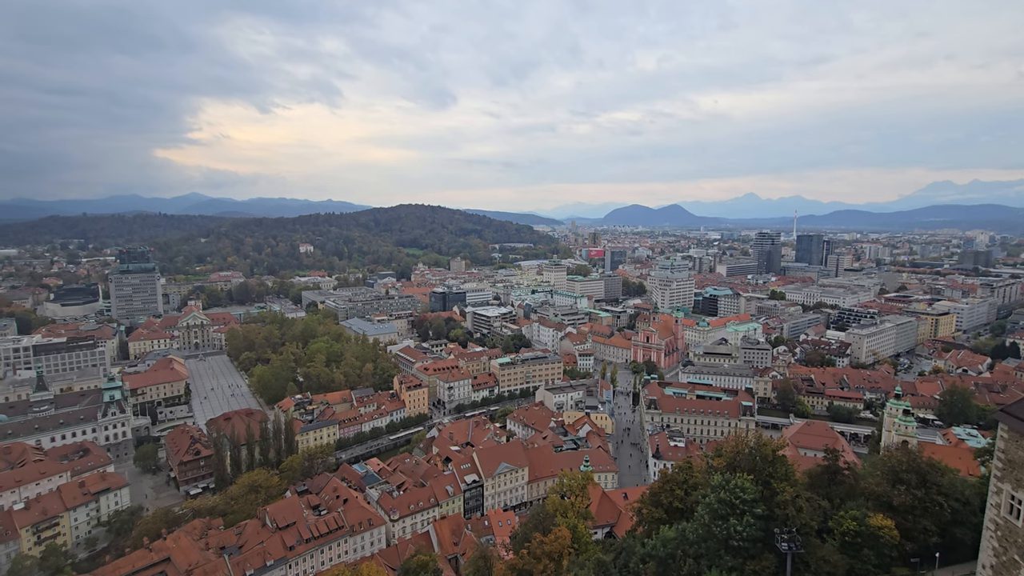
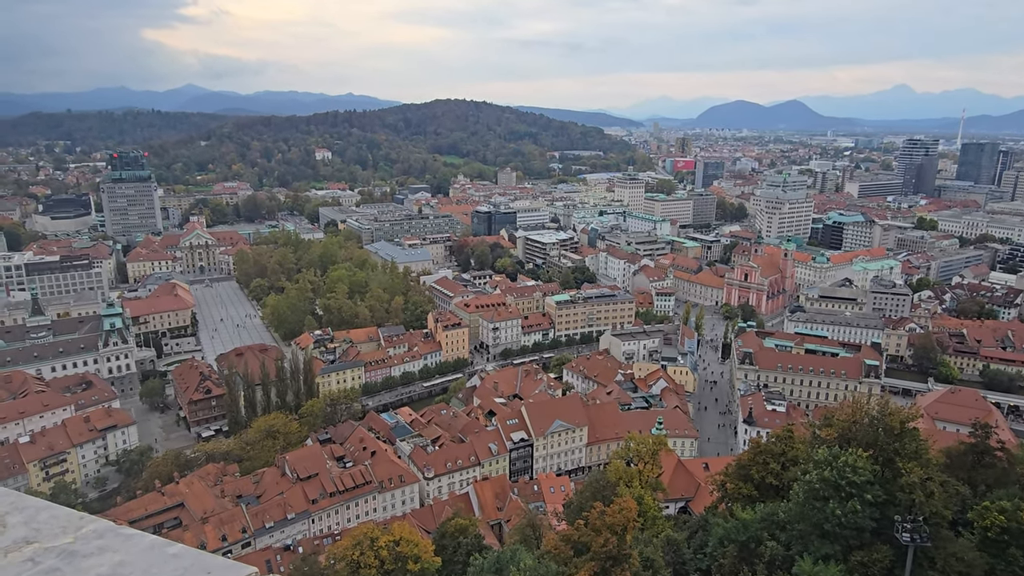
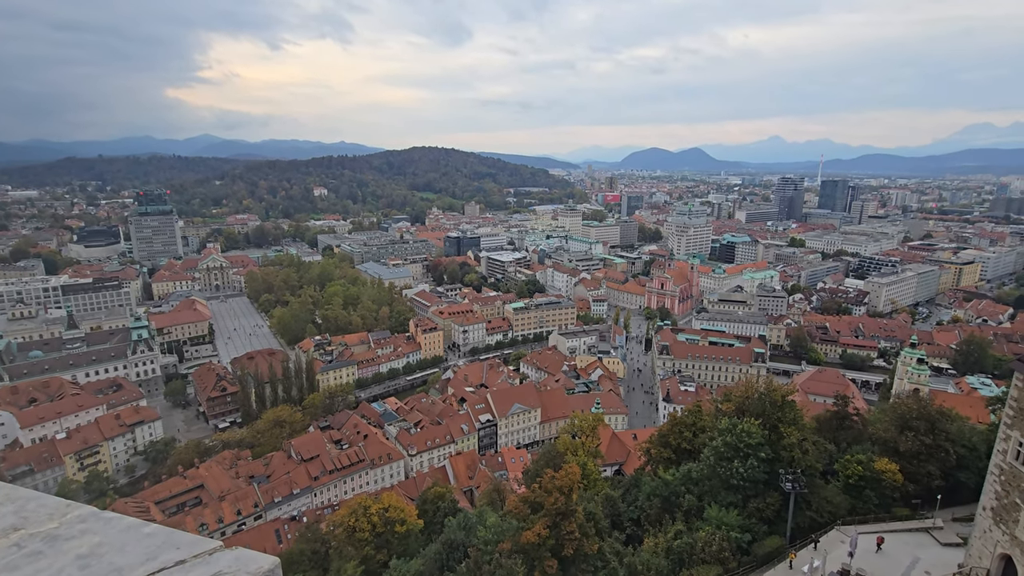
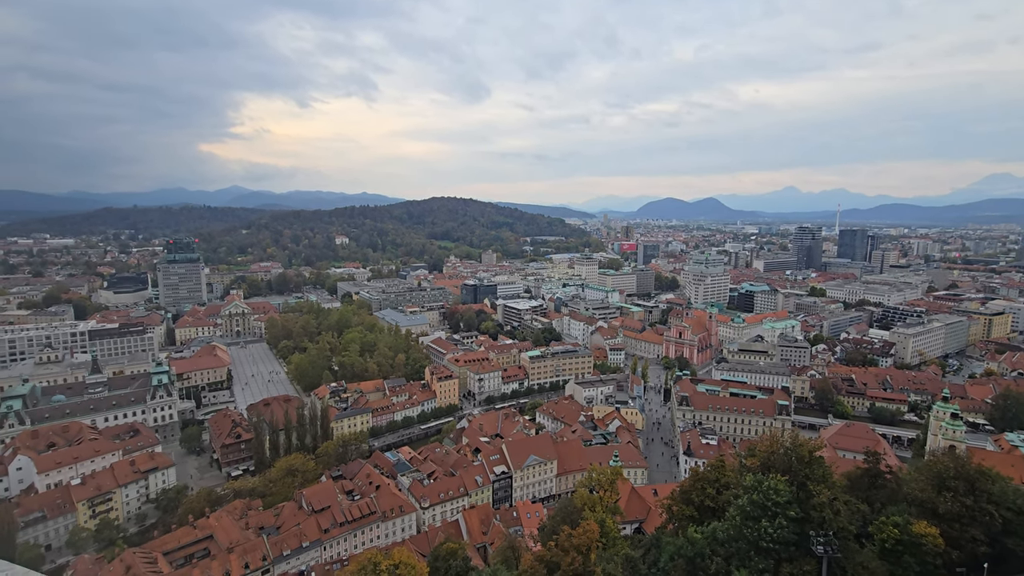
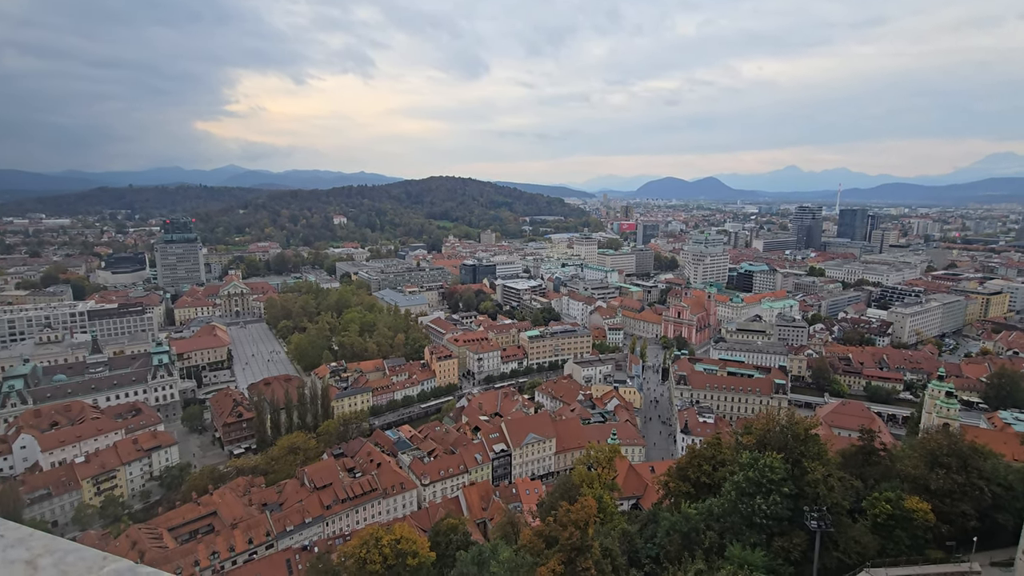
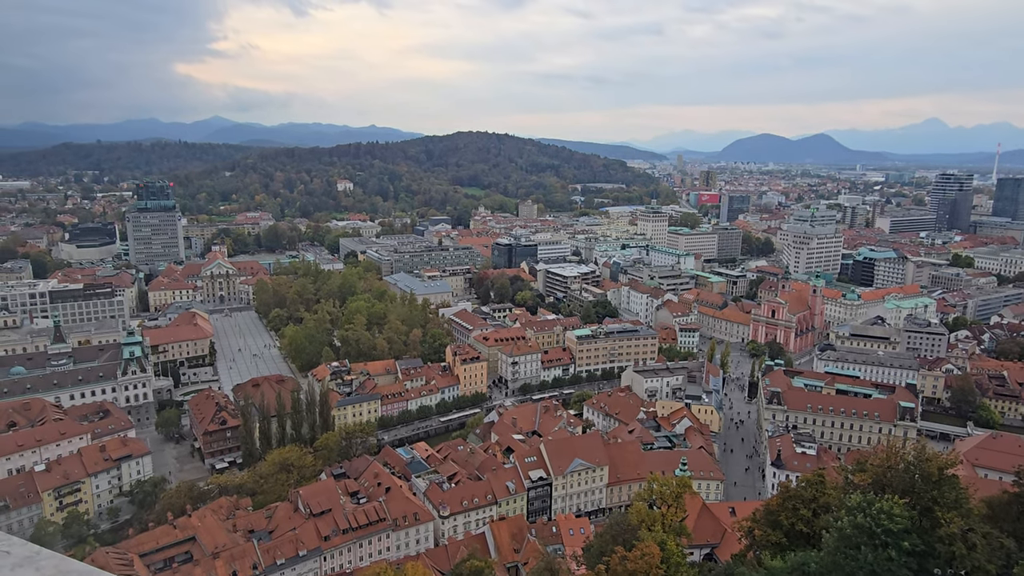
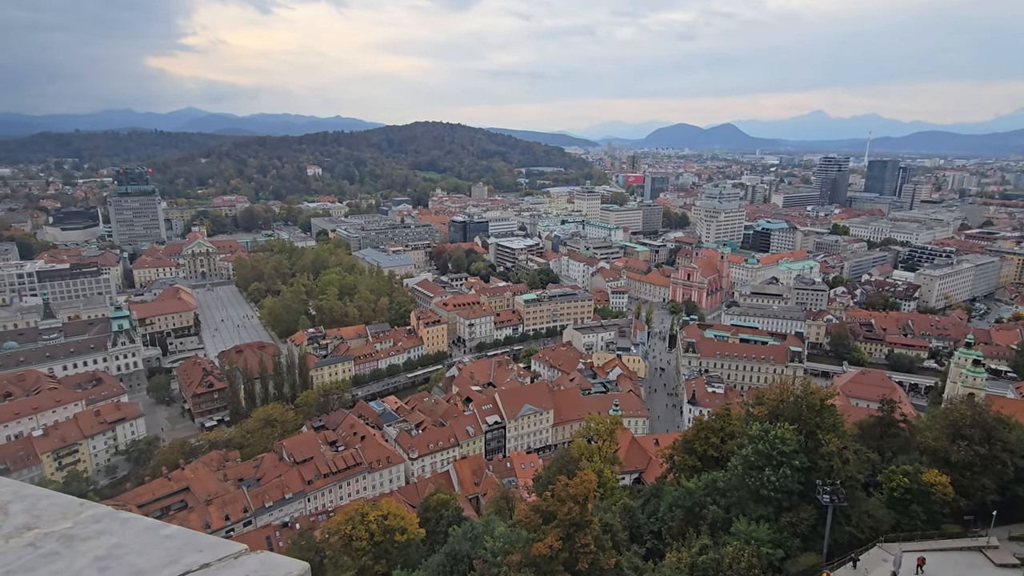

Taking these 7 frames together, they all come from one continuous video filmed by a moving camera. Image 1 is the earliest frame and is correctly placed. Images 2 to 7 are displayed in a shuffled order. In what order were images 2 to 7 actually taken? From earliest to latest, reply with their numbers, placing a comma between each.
4, 5, 3, 7, 2, 6
